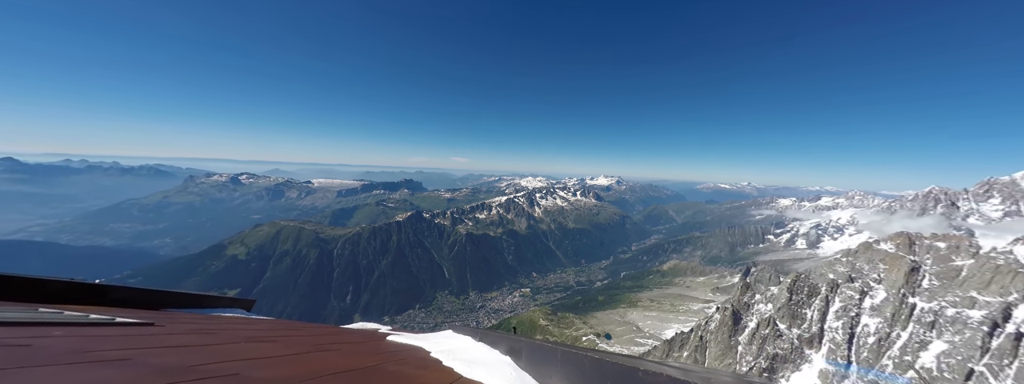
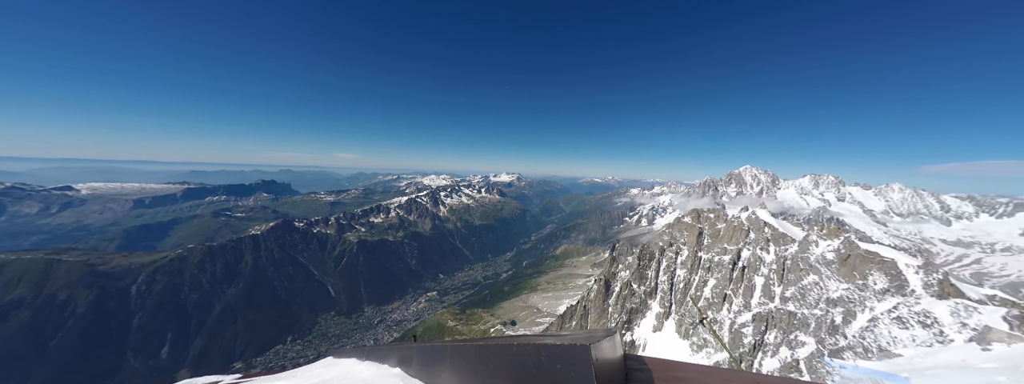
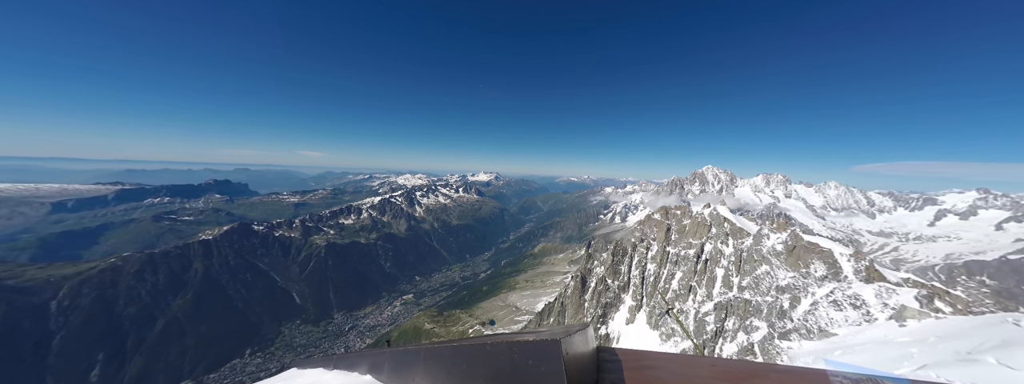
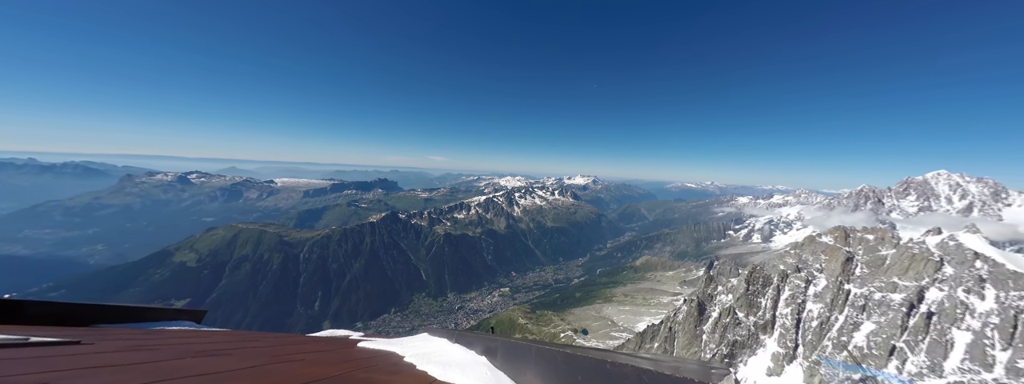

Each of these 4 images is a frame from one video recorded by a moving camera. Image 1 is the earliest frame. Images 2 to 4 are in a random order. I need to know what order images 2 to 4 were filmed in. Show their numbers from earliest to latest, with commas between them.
4, 2, 3
